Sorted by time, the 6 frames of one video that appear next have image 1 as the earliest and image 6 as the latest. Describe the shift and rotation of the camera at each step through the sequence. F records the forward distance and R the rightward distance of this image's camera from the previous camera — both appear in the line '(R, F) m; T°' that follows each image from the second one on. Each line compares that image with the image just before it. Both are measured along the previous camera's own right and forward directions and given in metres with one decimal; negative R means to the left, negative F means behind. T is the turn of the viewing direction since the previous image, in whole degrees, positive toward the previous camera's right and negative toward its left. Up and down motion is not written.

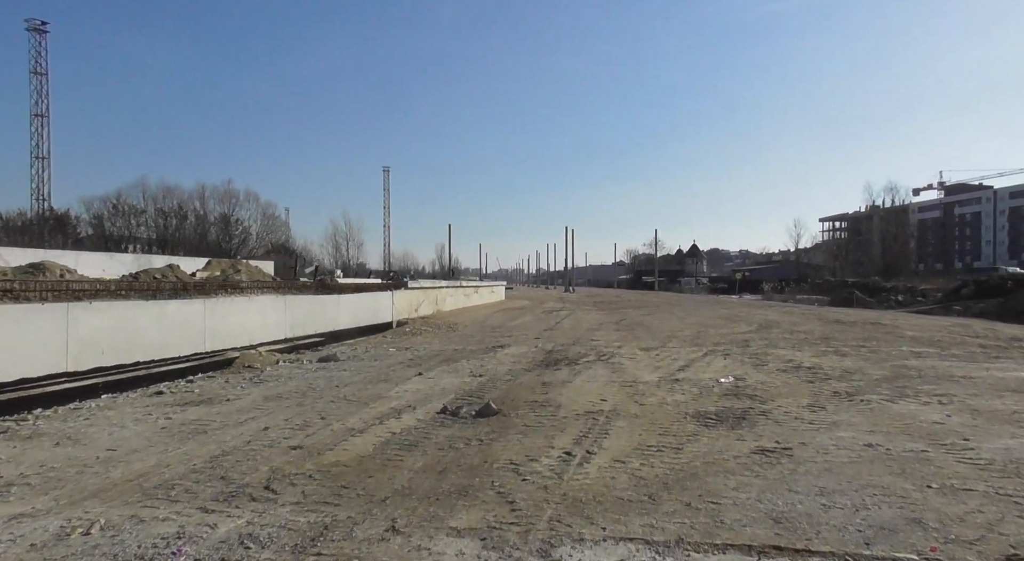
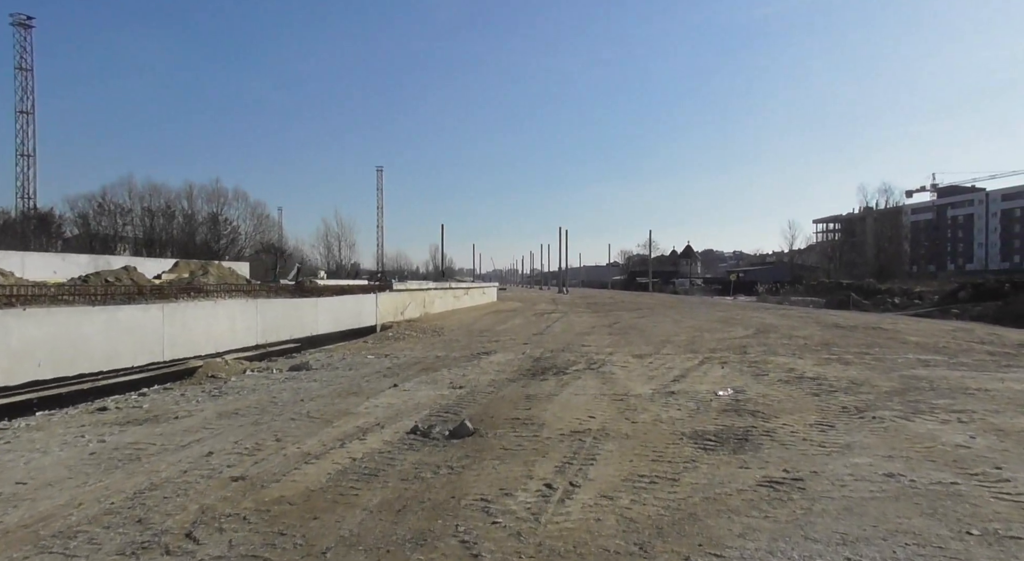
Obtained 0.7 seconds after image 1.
(+0.2, +0.8) m; +1°
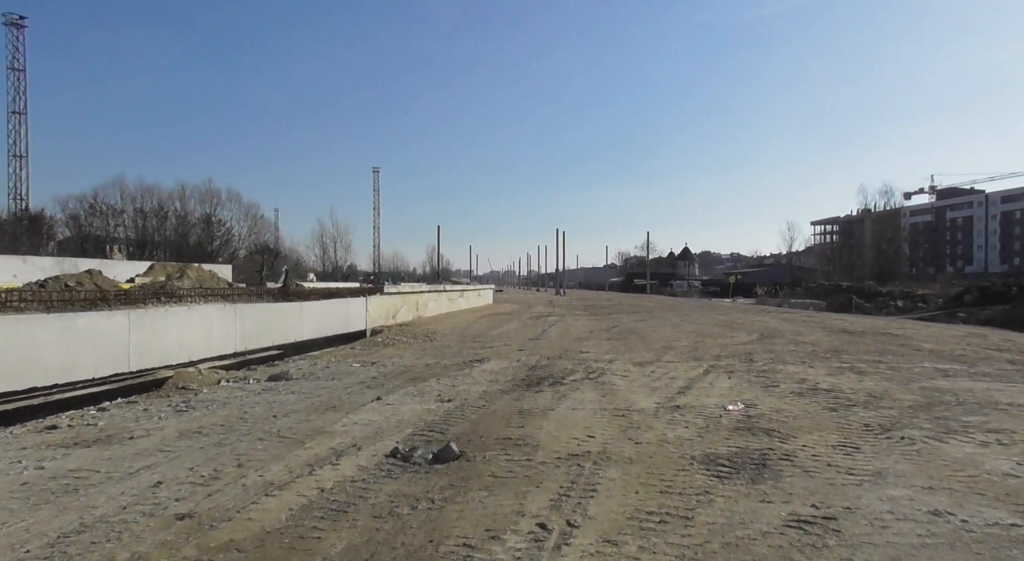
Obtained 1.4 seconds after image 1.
(+0.1, +0.7) m; 0°
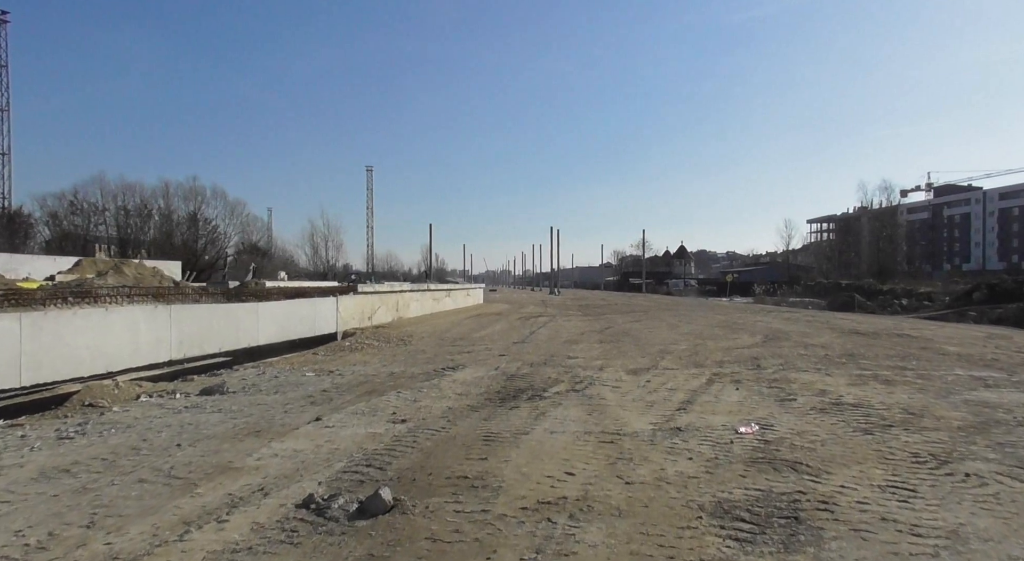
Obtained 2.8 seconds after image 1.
(+0.4, +1.6) m; 0°
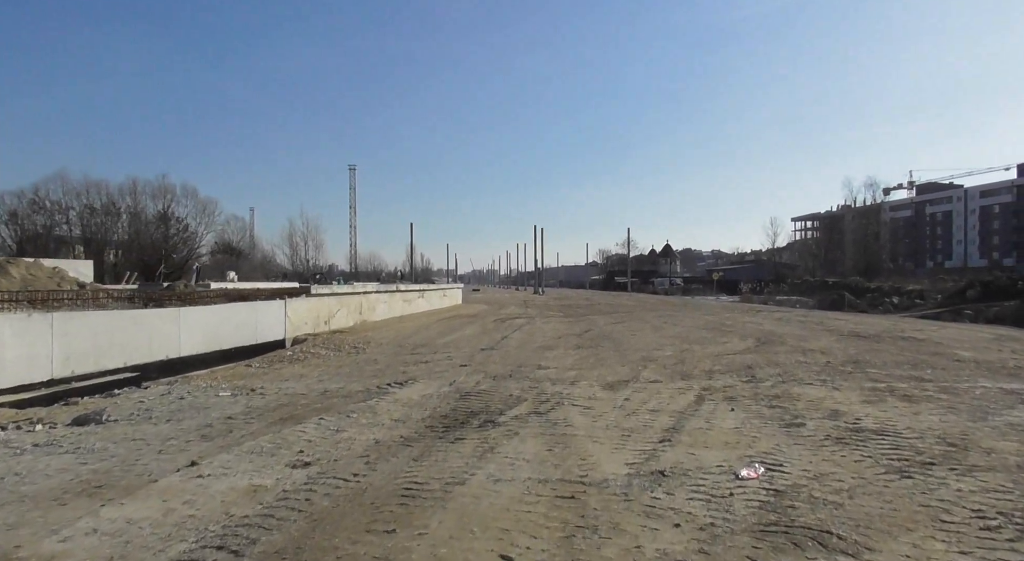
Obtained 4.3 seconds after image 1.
(+0.5, +1.7) m; +1°
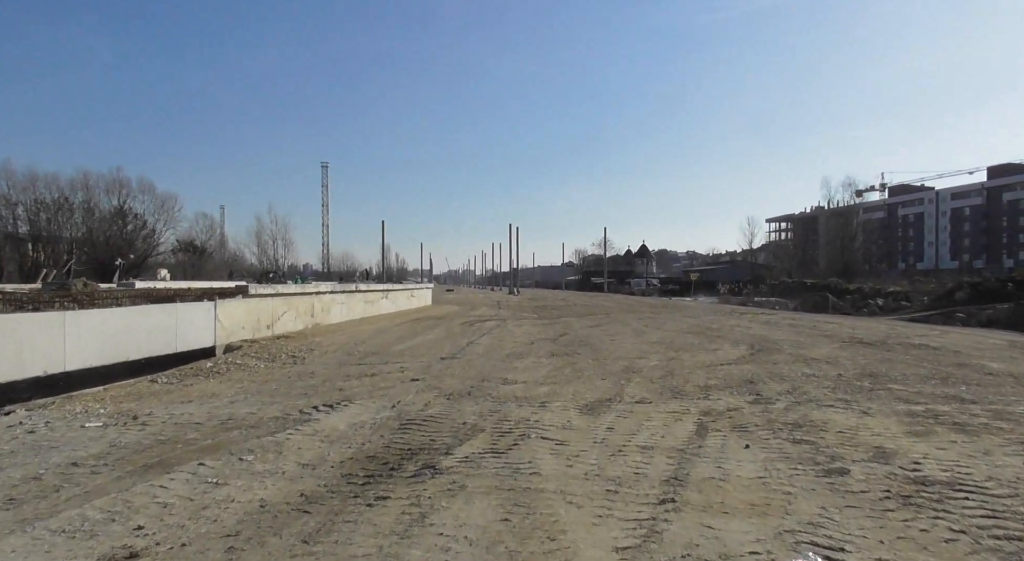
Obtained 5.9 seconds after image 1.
(+0.3, +2.0) m; +2°
